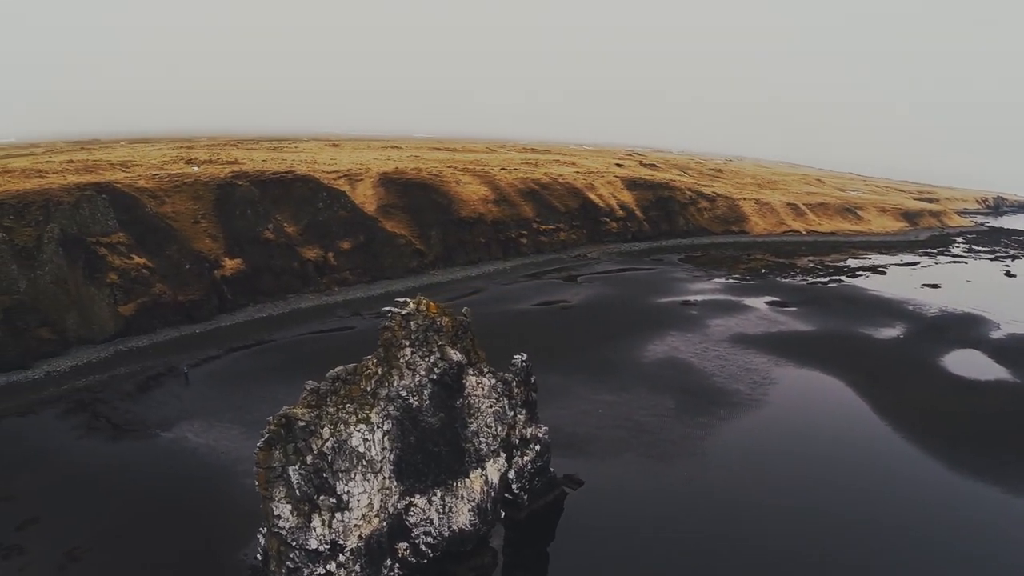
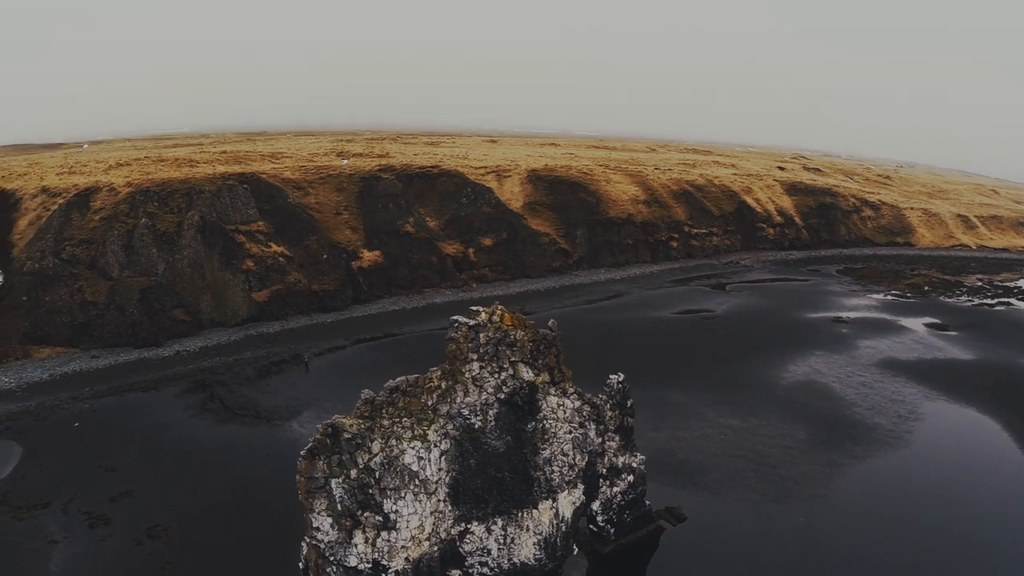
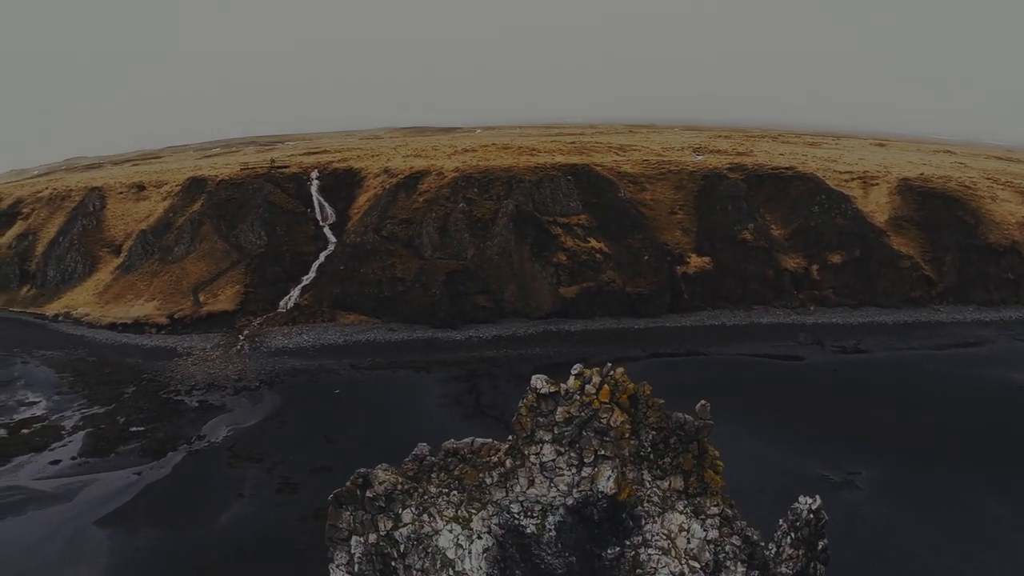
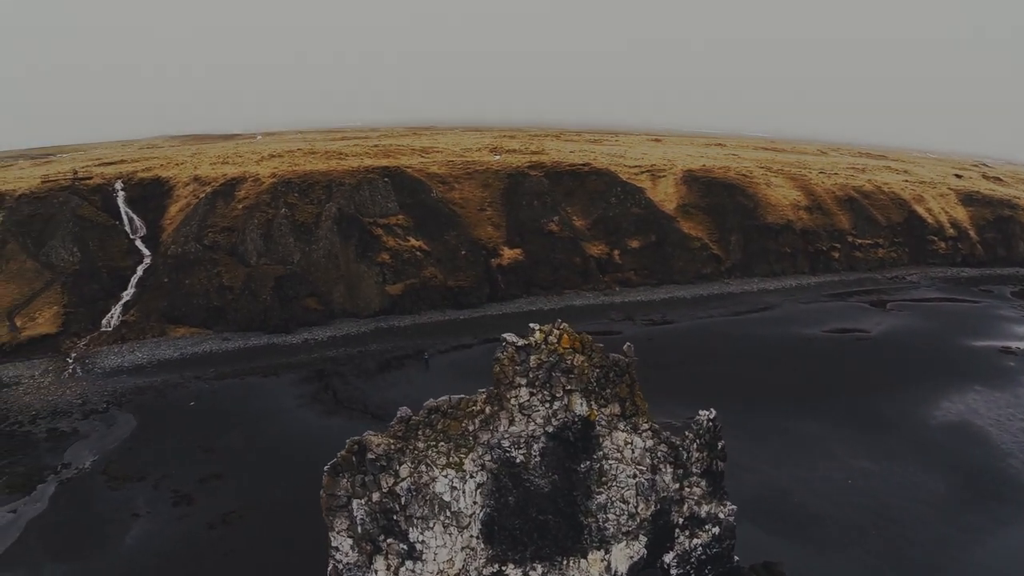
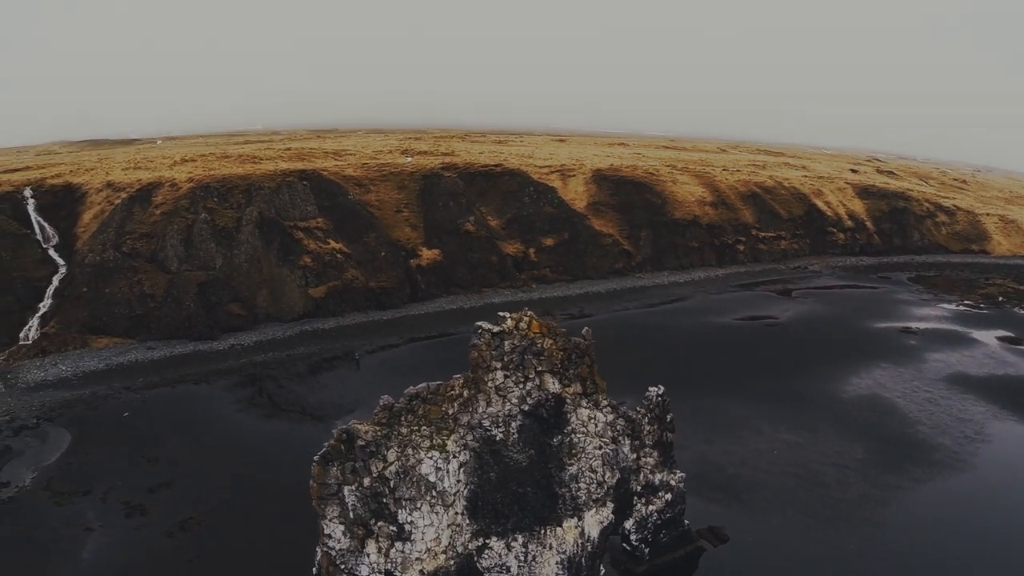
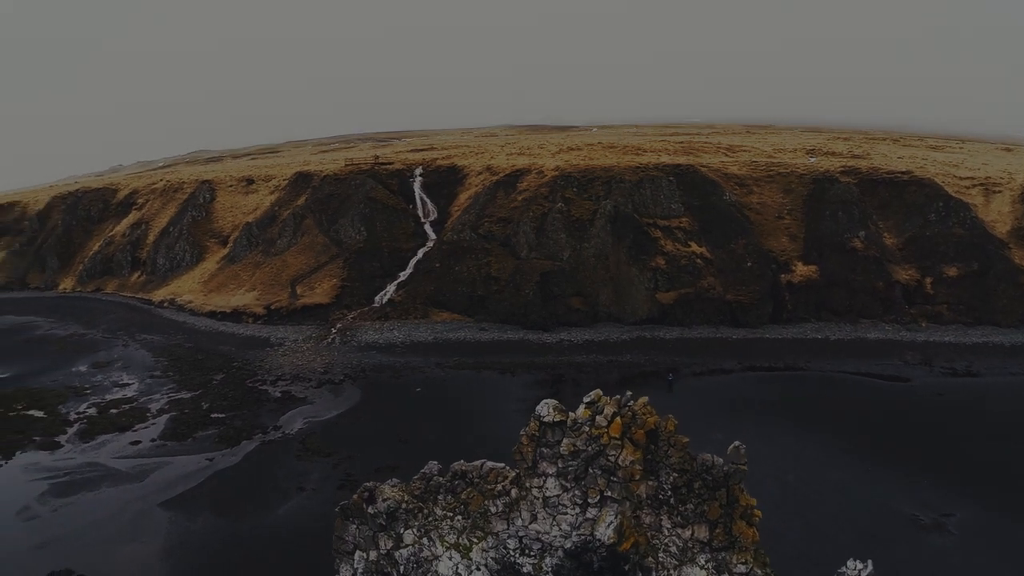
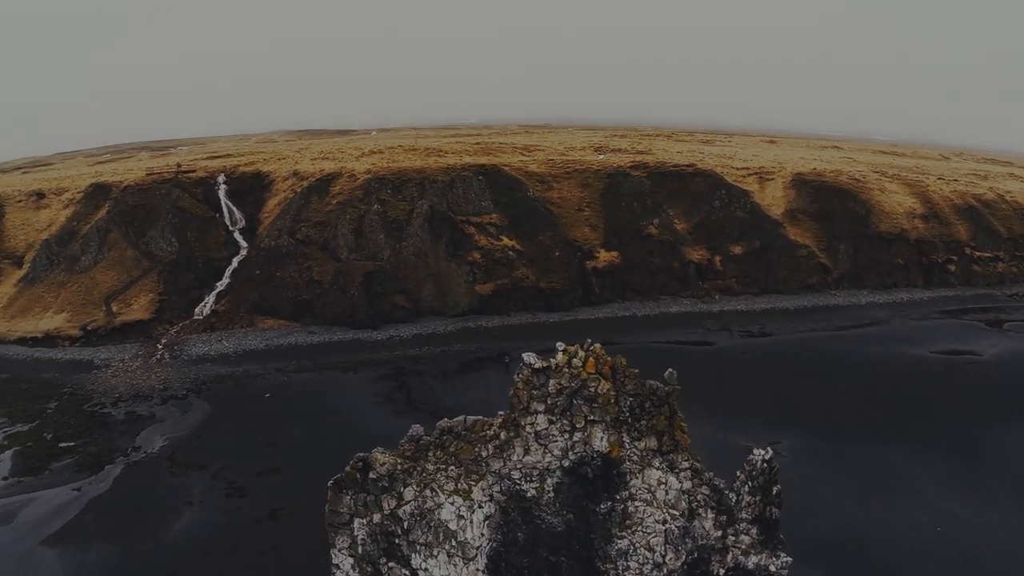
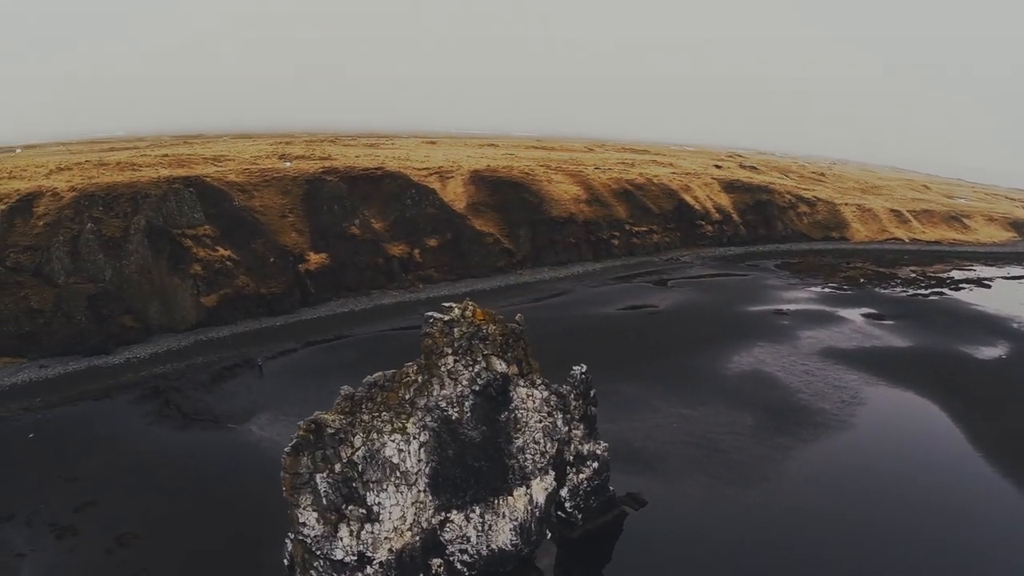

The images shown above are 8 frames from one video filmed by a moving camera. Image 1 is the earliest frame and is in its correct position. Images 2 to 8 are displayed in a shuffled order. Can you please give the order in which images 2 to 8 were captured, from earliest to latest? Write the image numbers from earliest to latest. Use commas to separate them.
8, 2, 5, 4, 7, 3, 6
